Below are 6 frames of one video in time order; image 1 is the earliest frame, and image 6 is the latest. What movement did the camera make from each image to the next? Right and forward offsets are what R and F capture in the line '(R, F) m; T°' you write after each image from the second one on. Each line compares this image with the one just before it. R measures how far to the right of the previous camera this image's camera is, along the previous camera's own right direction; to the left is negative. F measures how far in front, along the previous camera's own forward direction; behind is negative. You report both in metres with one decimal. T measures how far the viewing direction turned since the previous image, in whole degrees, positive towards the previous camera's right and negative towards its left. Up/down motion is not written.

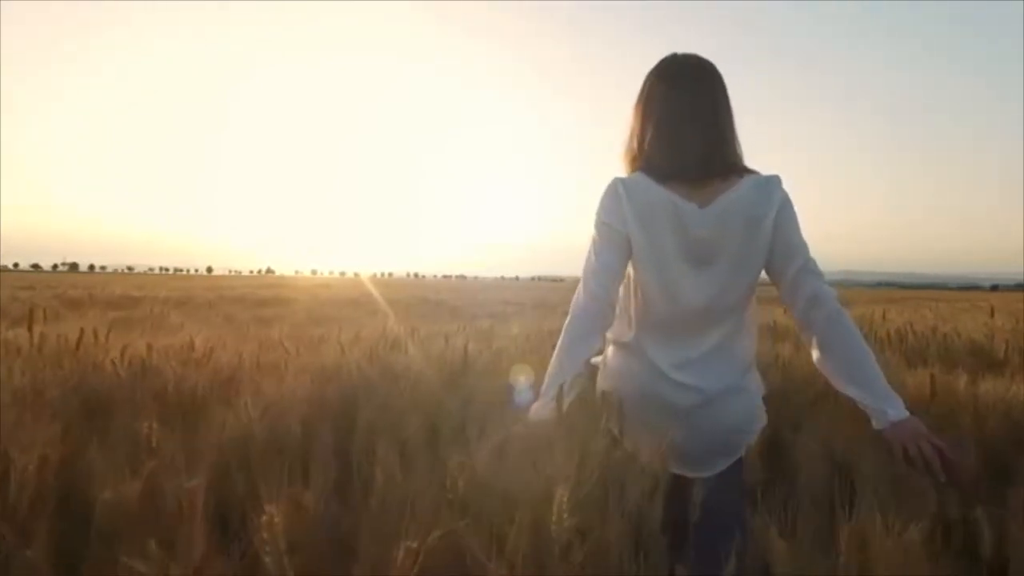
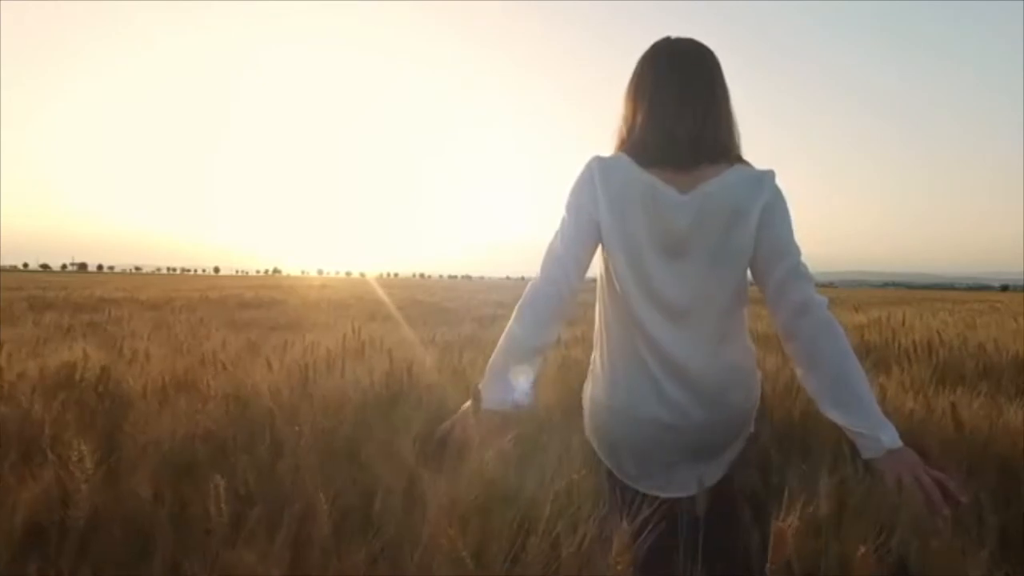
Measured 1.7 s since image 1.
(+0.3, +0.6) m; 0°
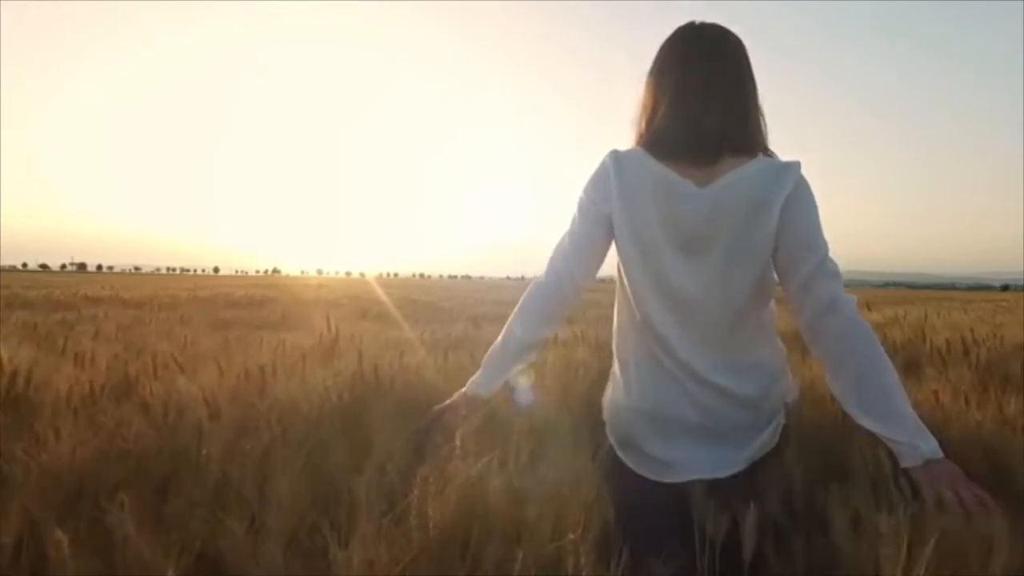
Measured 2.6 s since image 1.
(+0.1, +0.5) m; 0°
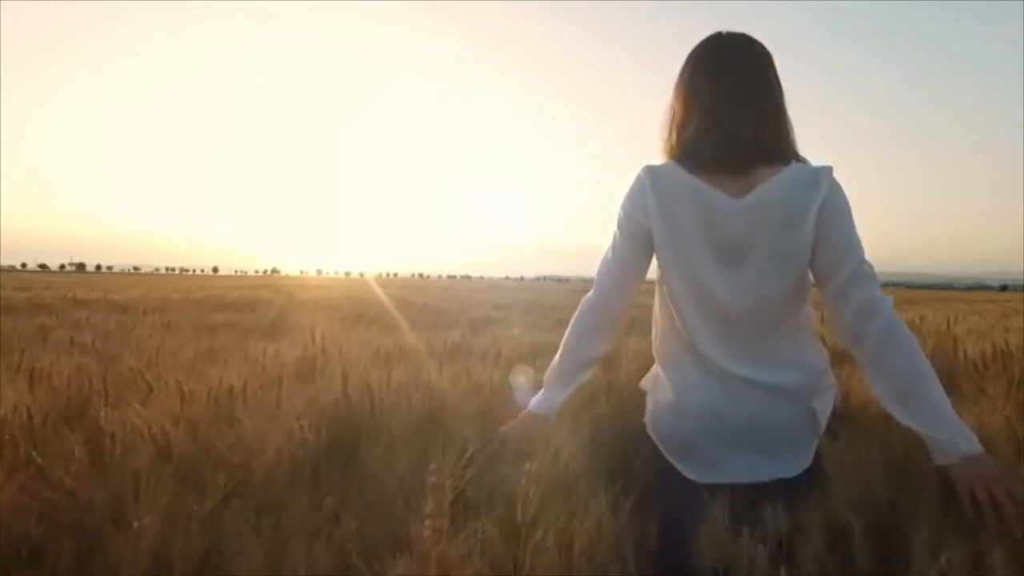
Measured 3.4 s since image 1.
(0.0, +0.3) m; 0°
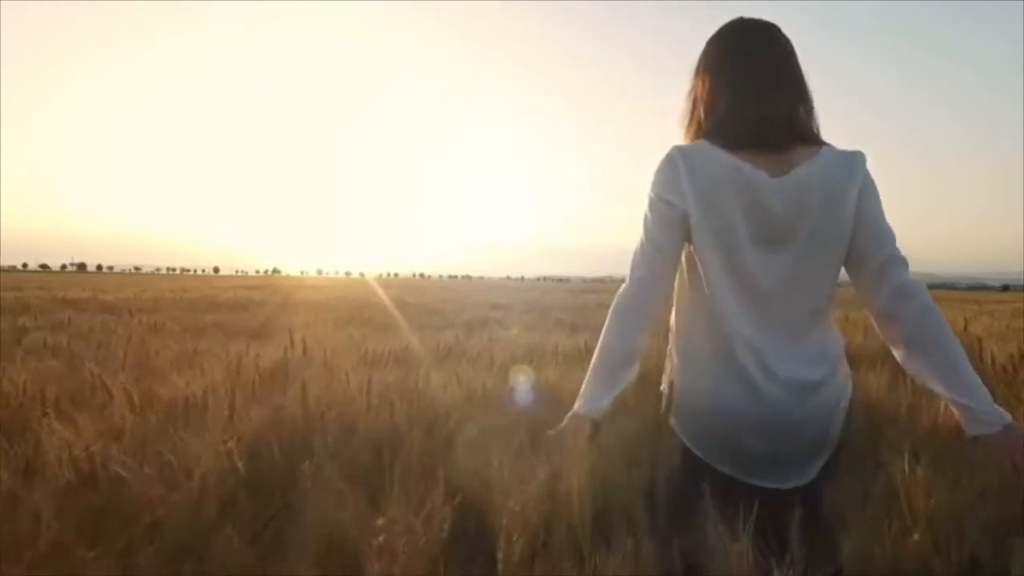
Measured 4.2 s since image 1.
(0.0, +0.3) m; 0°
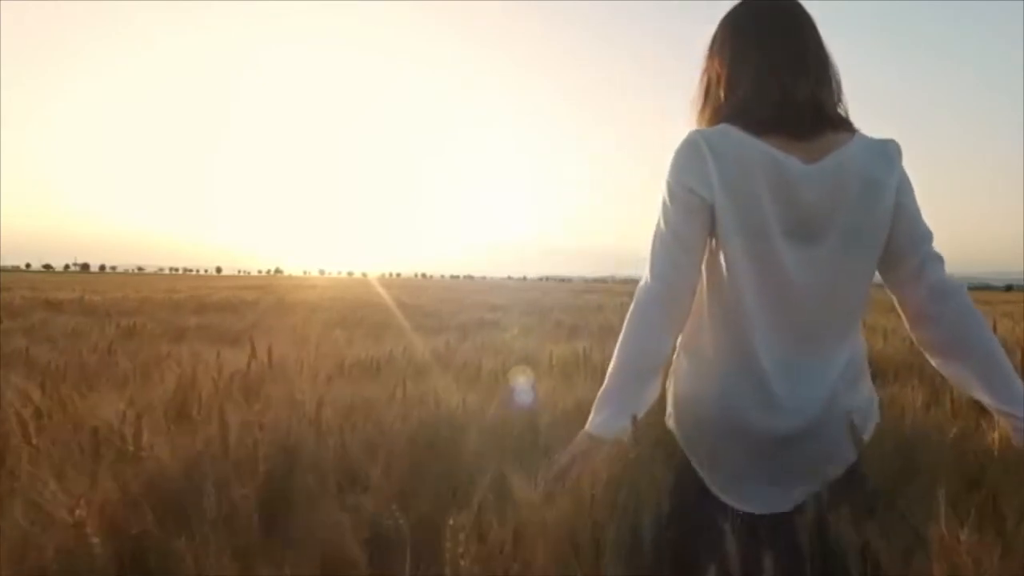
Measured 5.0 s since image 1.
(+0.1, +0.4) m; 0°
